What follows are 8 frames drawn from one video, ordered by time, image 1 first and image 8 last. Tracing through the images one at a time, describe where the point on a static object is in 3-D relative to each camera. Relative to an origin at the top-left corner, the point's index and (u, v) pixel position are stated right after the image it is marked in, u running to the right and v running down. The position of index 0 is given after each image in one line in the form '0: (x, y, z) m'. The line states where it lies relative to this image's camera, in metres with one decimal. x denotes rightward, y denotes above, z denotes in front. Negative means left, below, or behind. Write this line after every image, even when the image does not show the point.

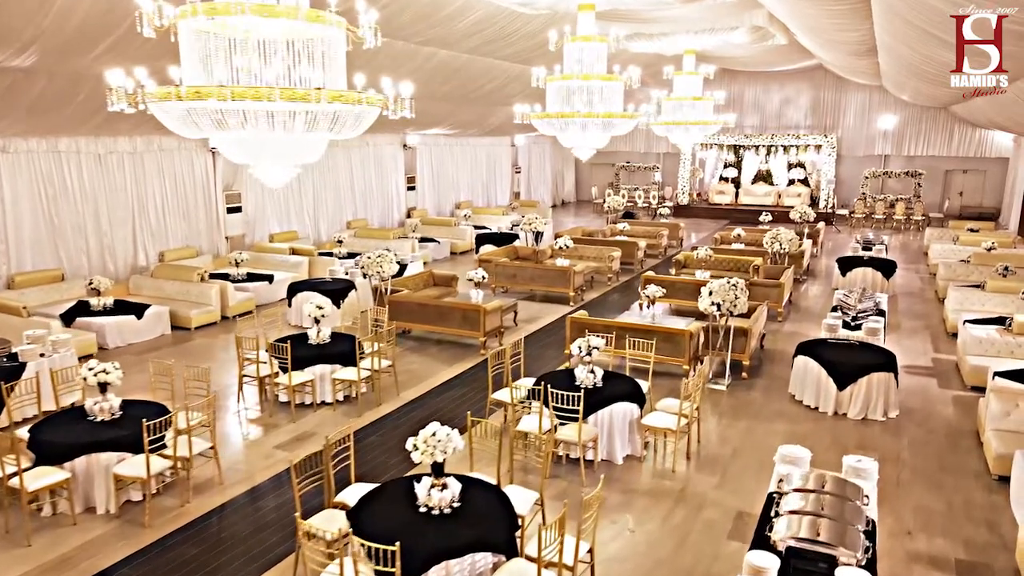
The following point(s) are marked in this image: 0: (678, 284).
0: (+2.4, 0.0, +11.4) m
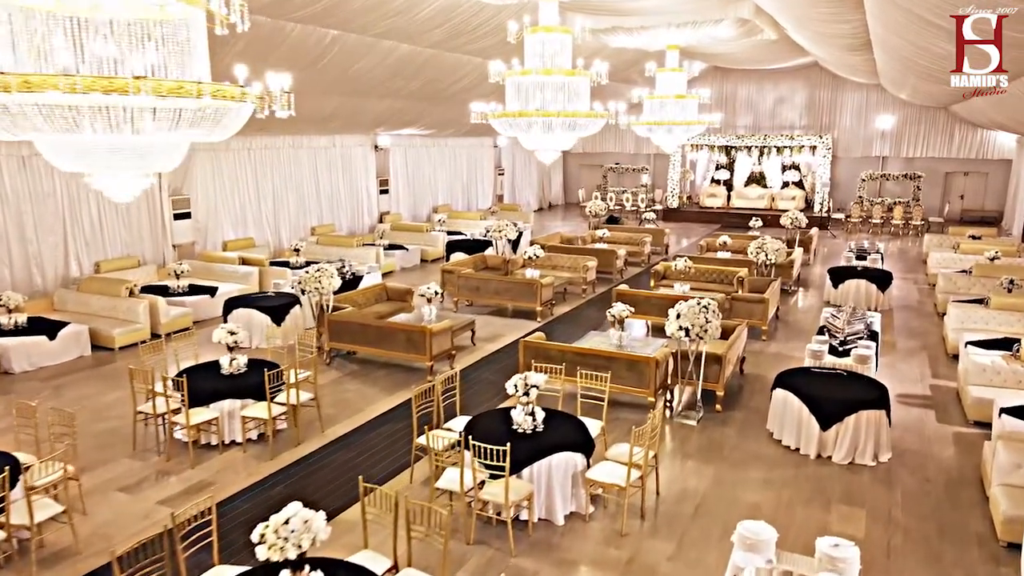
0: (+1.9, -0.2, +10.4) m
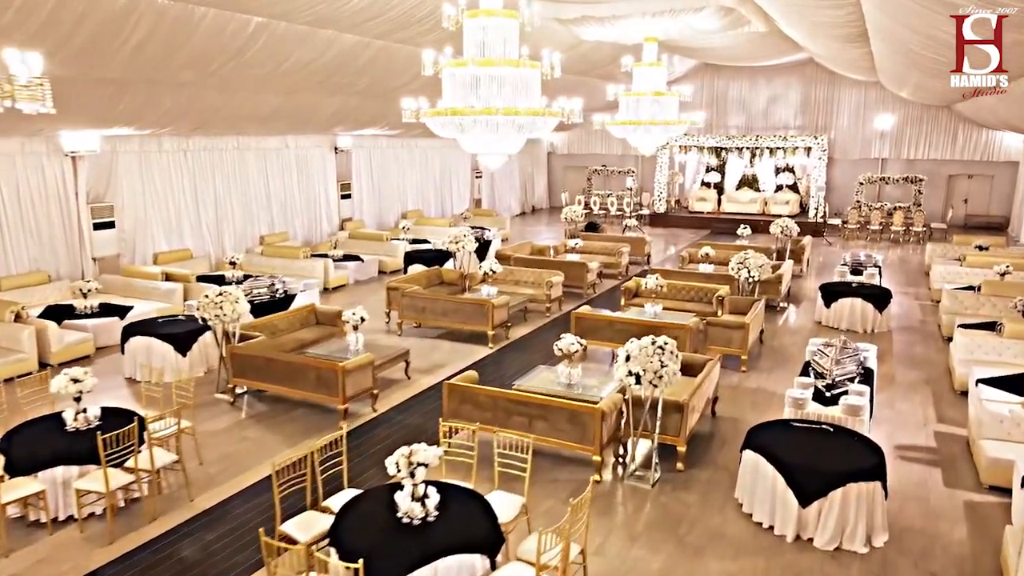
0: (+1.2, -0.4, +9.1) m
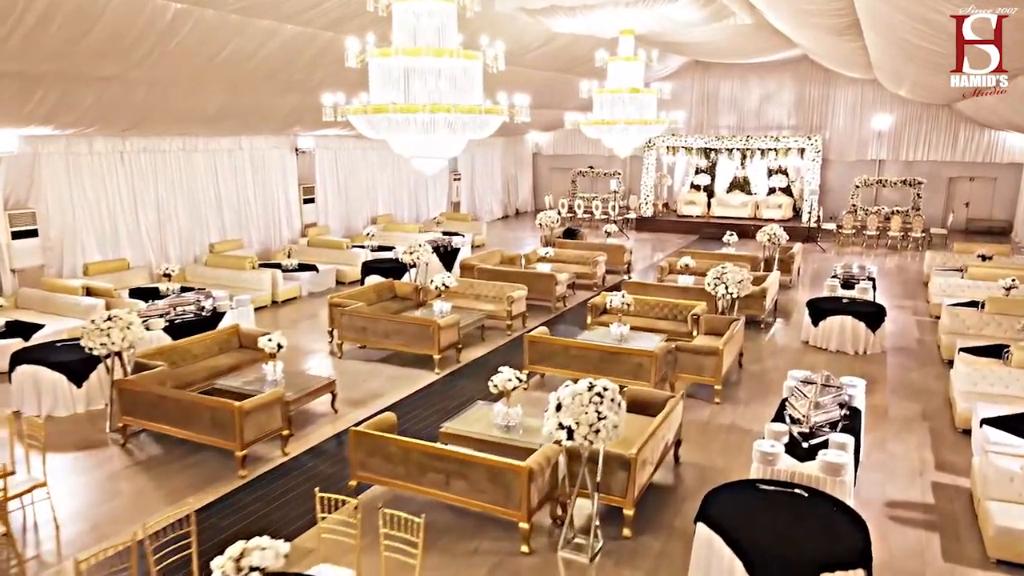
0: (+0.6, -0.7, +8.1) m
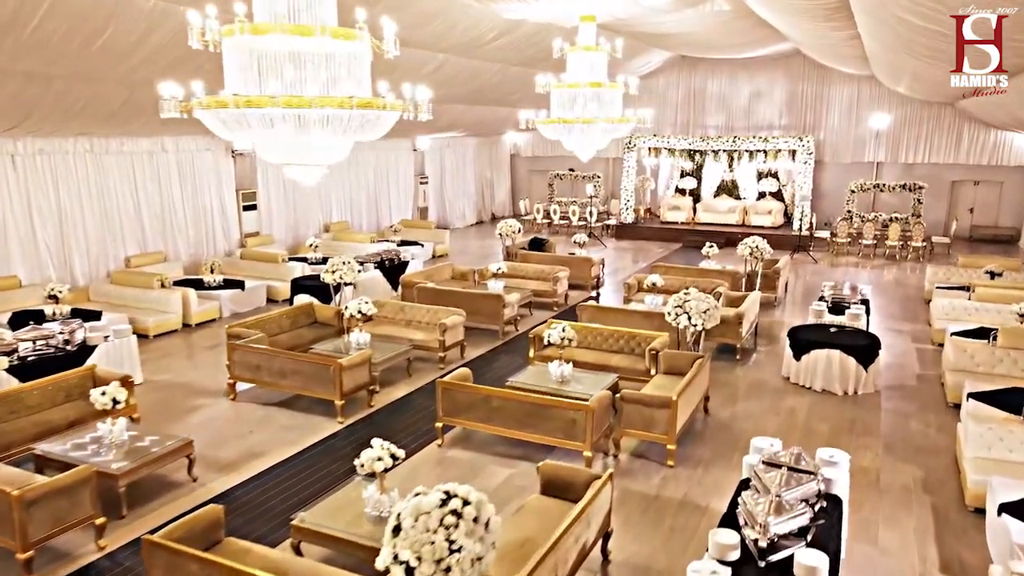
0: (-0.2, -1.0, +6.6) m
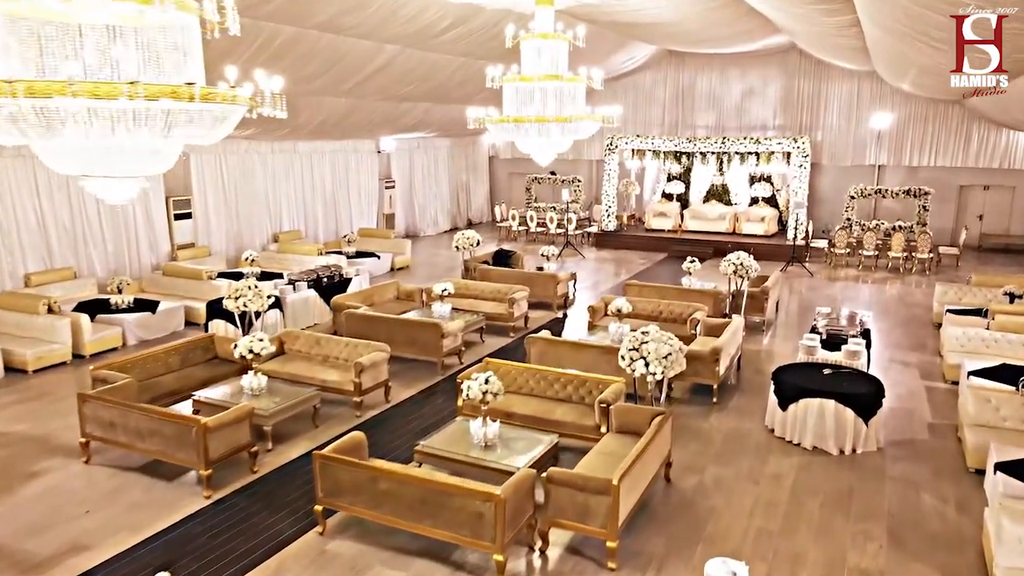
0: (-0.9, -1.3, +5.1) m
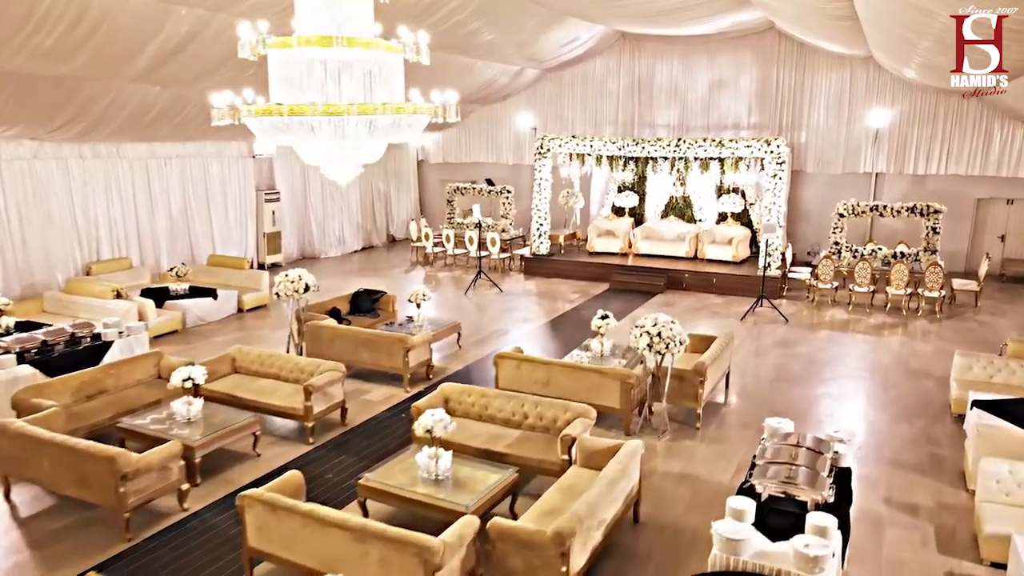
0: (-2.7, -2.0, +1.4) m
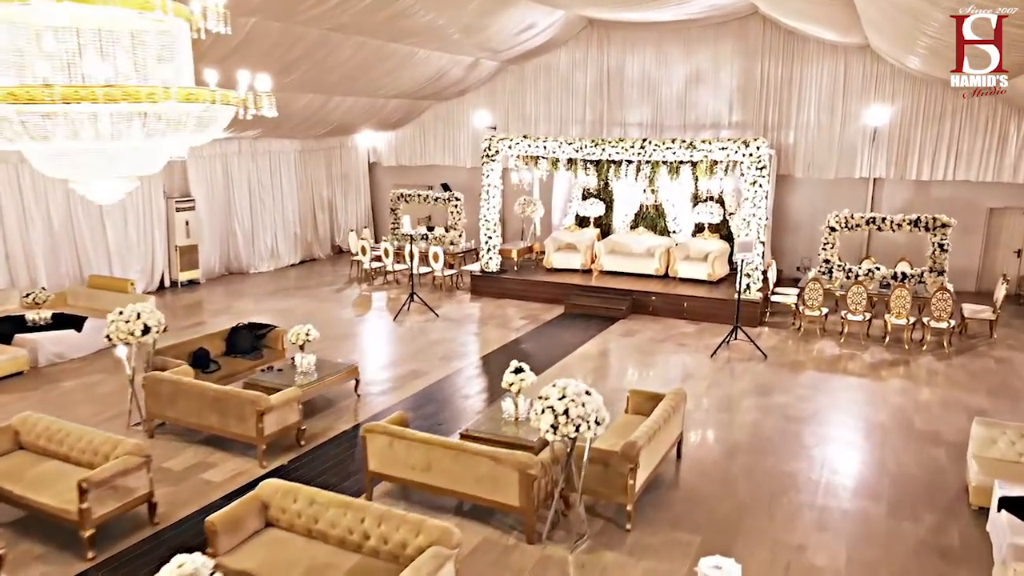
0: (-3.7, -2.4, -0.5) m
